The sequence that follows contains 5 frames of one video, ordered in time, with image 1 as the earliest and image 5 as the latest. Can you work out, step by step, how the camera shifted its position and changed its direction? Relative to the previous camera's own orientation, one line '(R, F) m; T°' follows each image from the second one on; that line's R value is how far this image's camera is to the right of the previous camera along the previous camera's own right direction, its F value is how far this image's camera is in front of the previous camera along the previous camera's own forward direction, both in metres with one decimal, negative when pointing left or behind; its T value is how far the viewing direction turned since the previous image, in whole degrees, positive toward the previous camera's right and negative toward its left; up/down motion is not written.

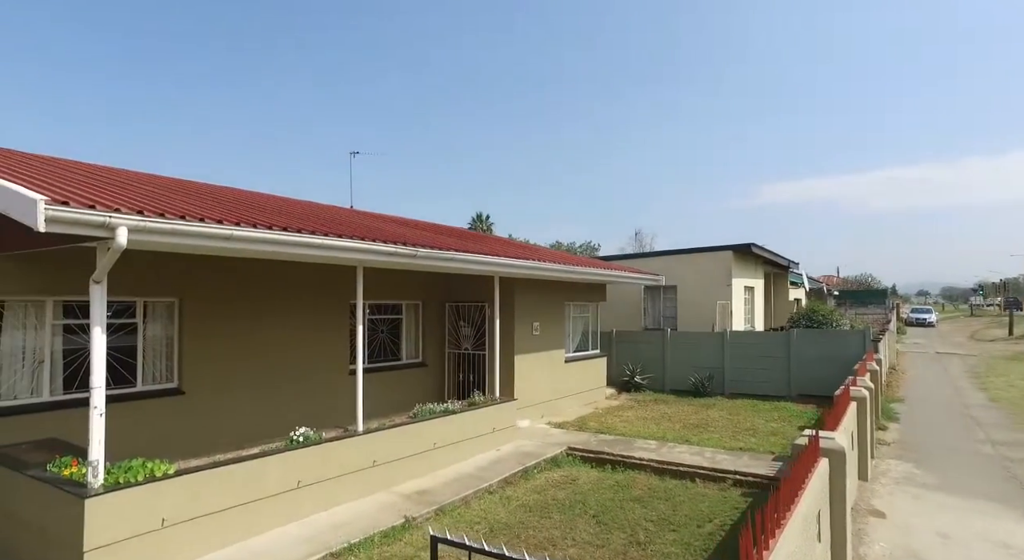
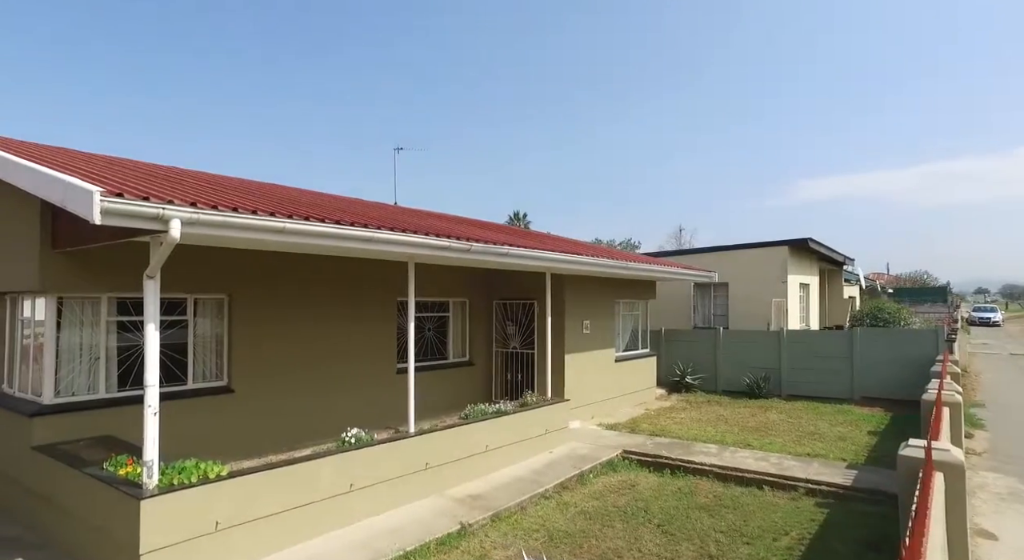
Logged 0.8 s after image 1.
(-0.2, +0.3) m; -3°
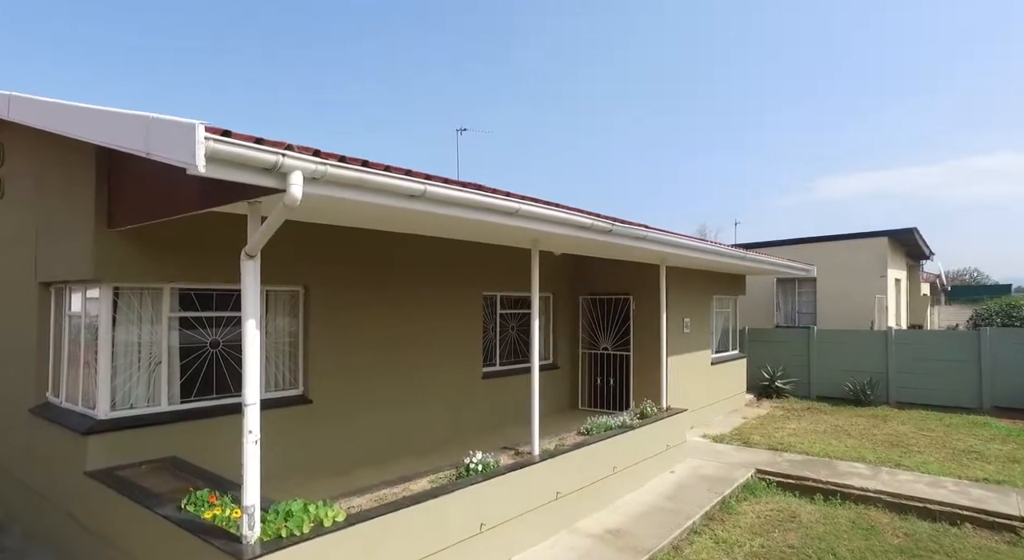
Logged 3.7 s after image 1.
(-1.1, +1.2) m; -1°
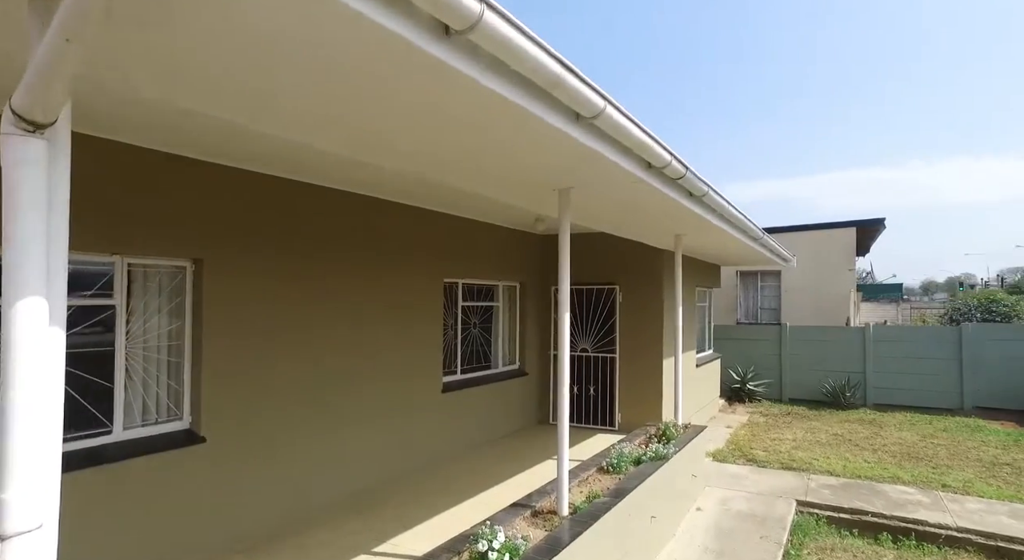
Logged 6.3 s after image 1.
(-0.6, +1.9) m; +9°
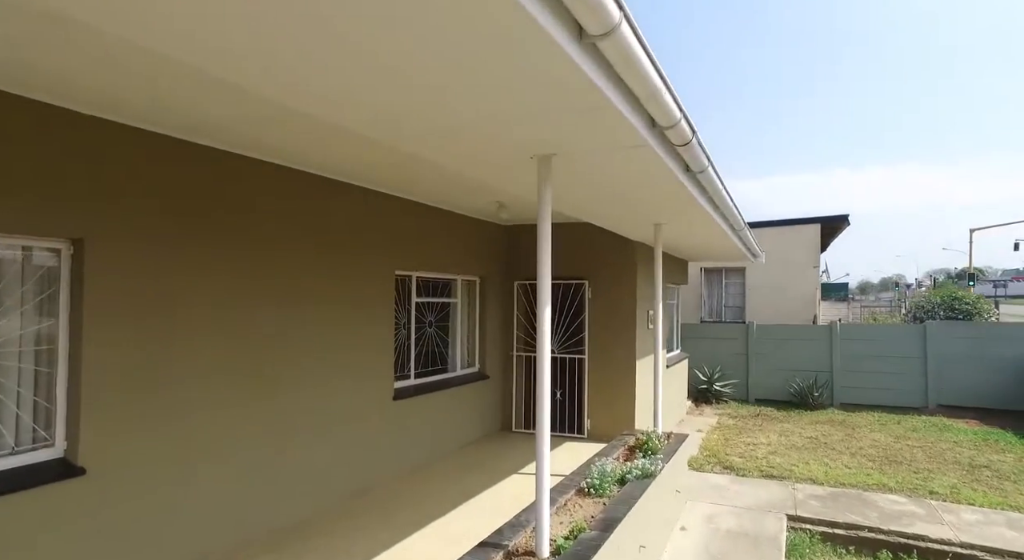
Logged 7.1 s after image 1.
(-0.1, +0.7) m; +4°
